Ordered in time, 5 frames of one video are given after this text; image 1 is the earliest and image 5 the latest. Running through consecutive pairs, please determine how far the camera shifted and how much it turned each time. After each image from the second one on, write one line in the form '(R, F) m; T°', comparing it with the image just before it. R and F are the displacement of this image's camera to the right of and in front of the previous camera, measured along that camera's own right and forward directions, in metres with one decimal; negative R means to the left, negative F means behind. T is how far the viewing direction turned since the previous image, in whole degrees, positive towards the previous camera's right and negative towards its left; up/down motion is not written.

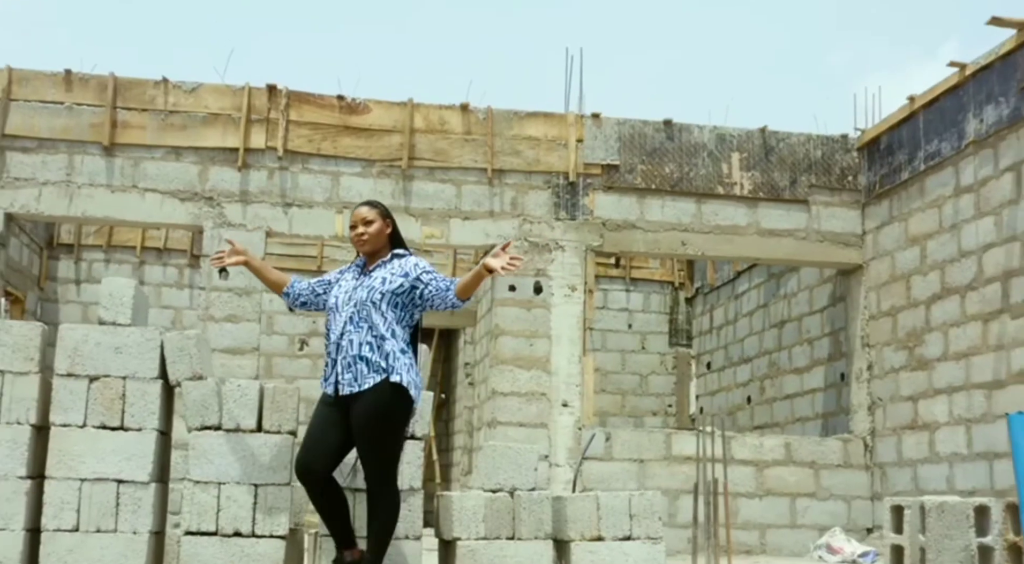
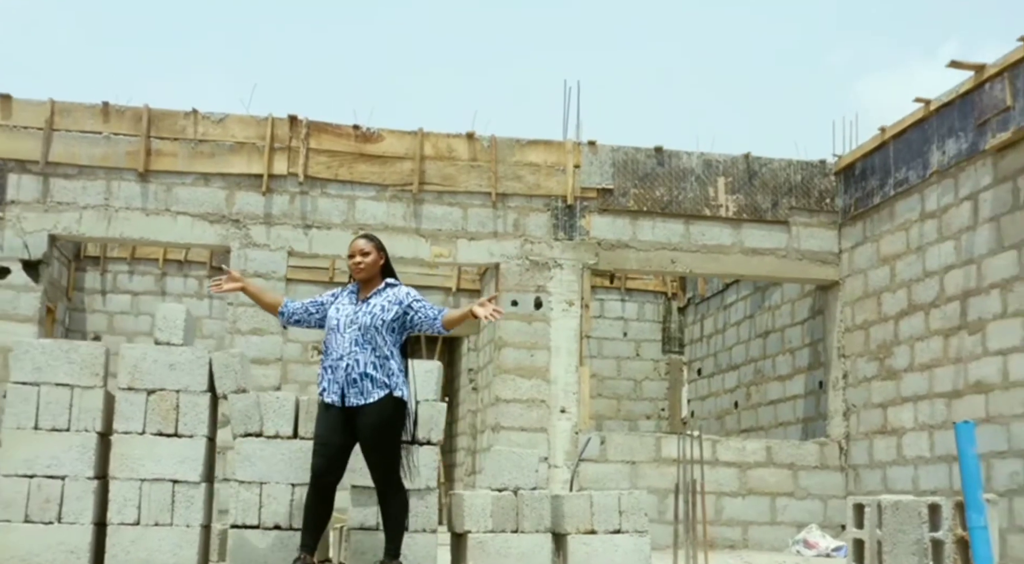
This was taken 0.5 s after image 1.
(0.0, -0.8) m; 0°
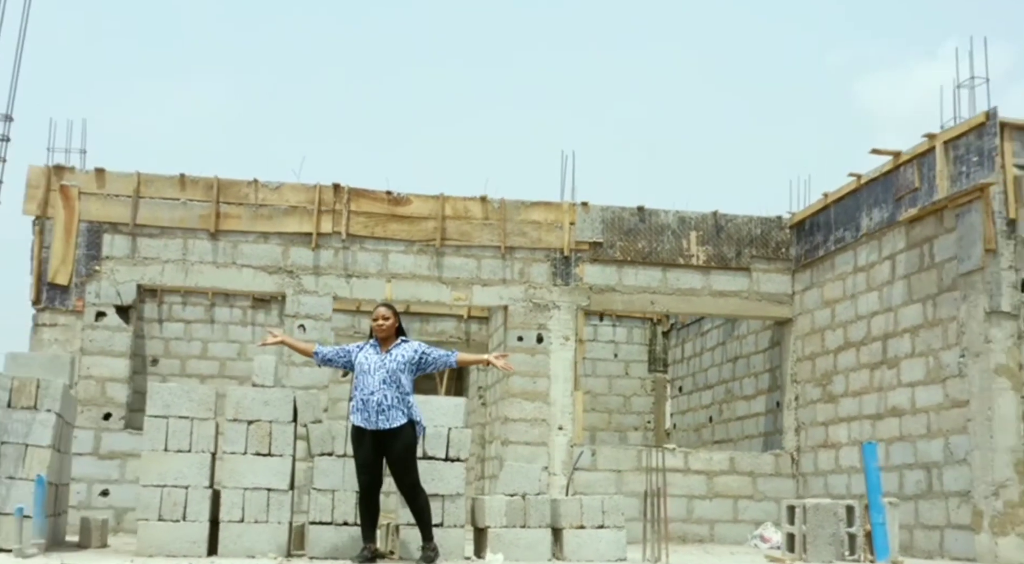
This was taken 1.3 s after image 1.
(-0.1, -2.1) m; 0°
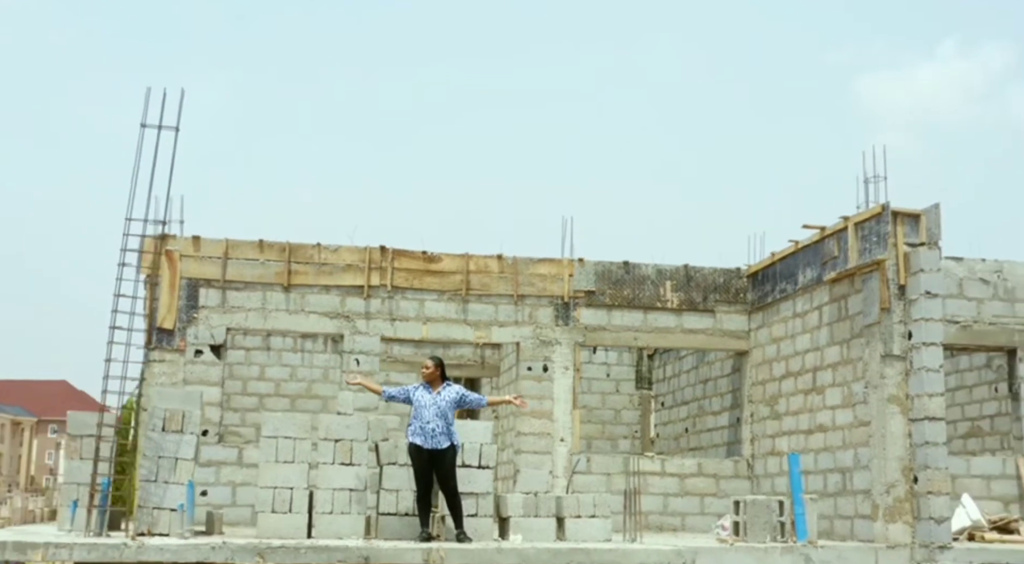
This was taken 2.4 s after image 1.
(-0.1, -3.1) m; 0°
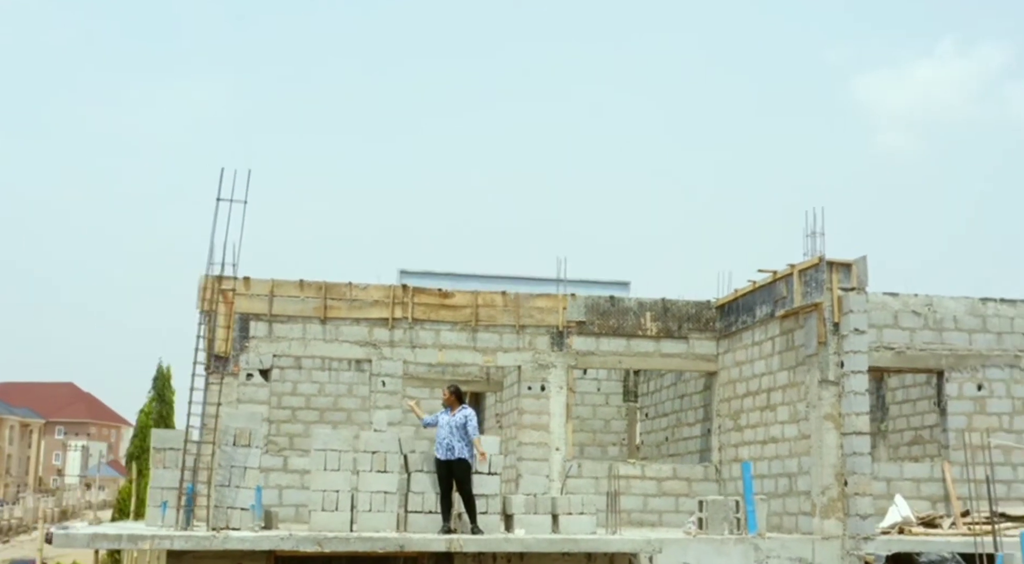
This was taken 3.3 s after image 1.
(0.0, -2.7) m; 0°
